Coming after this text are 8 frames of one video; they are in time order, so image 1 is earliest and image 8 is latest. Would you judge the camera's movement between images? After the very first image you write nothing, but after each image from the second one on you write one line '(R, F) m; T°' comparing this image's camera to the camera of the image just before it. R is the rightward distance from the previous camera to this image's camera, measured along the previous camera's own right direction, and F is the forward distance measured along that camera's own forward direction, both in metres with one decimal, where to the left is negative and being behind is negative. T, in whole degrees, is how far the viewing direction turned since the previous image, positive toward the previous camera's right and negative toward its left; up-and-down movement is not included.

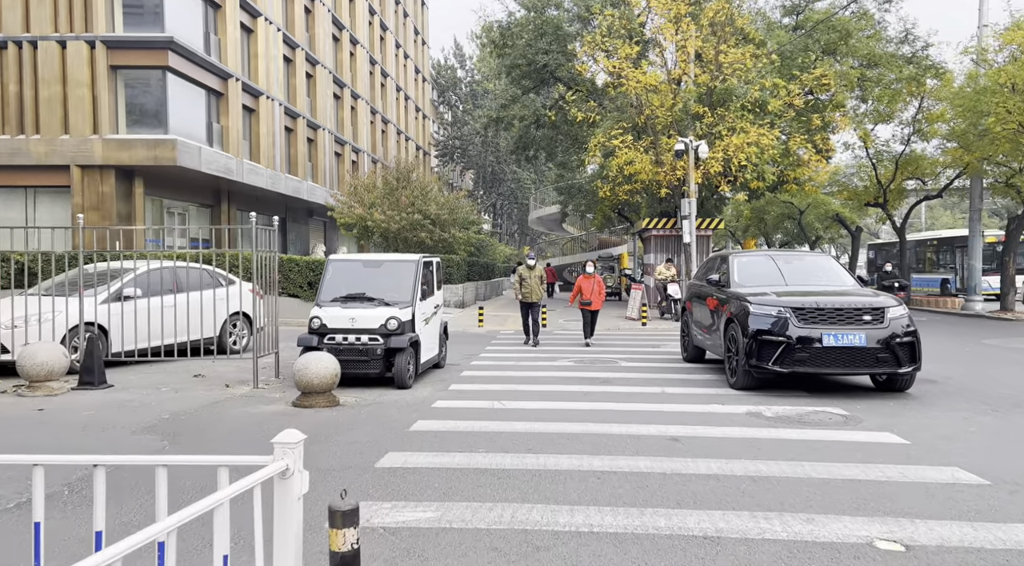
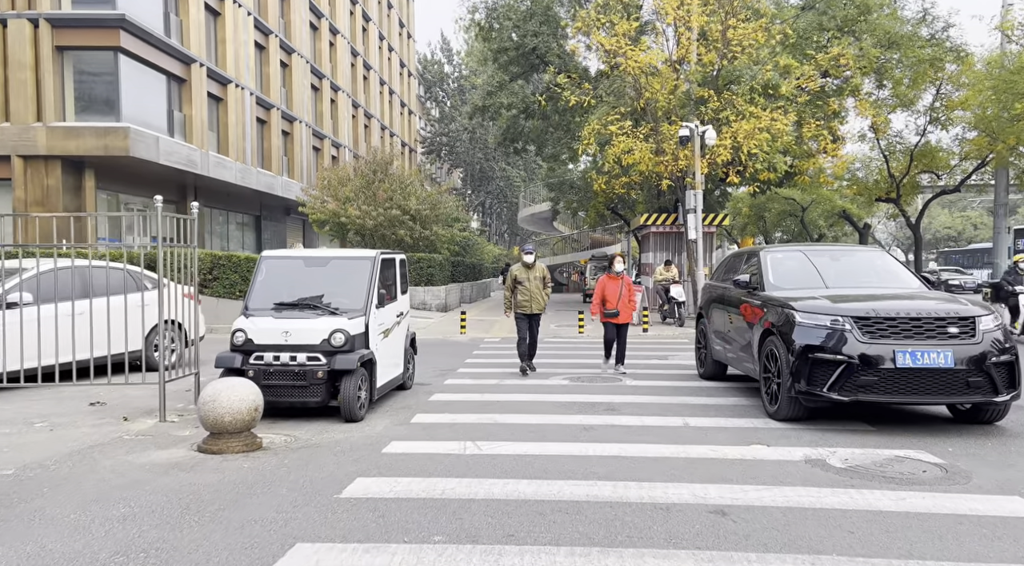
(+0.1, +2.1) m; +1°
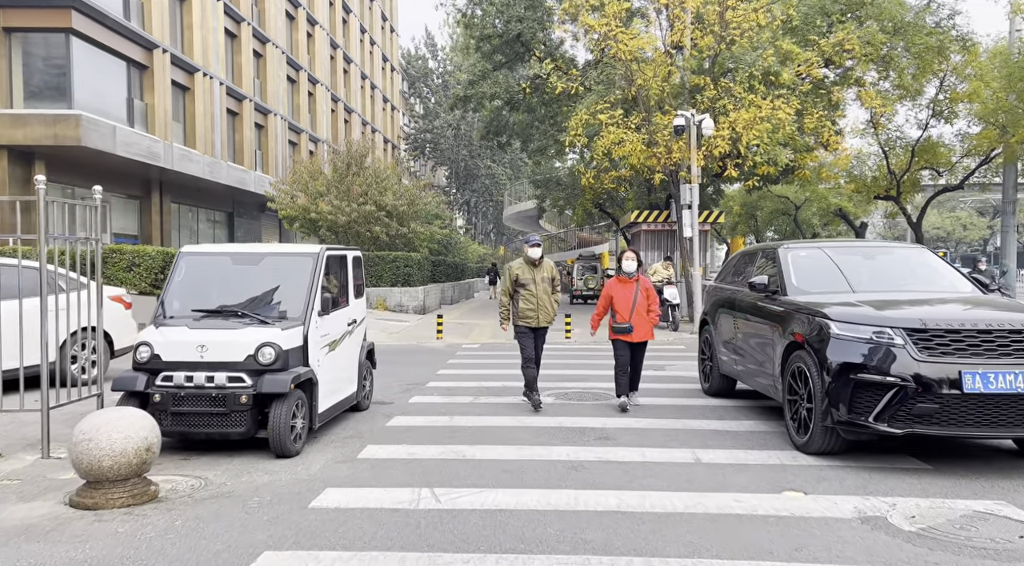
(+0.1, +1.4) m; +1°
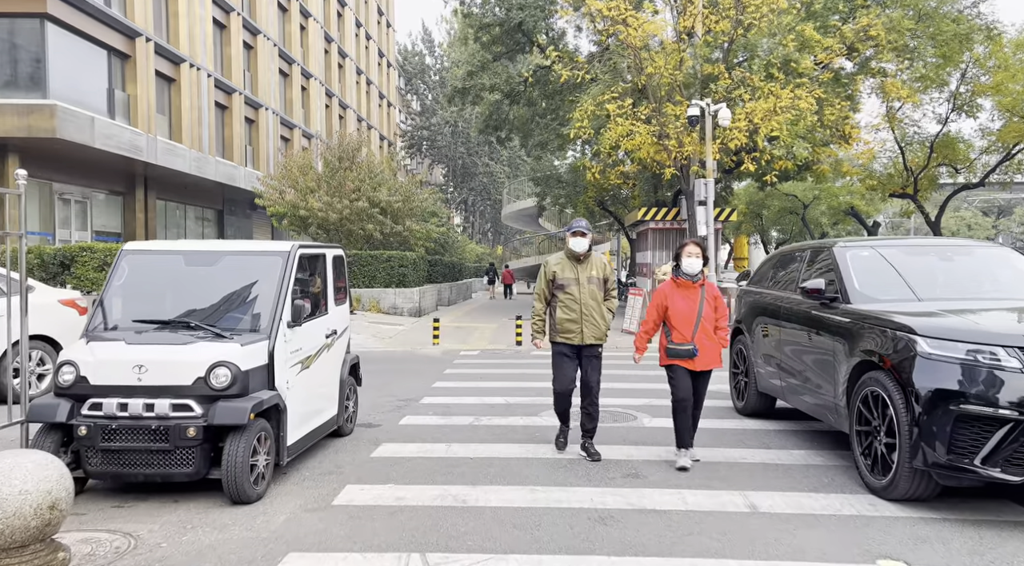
(-0.1, +1.2) m; 0°
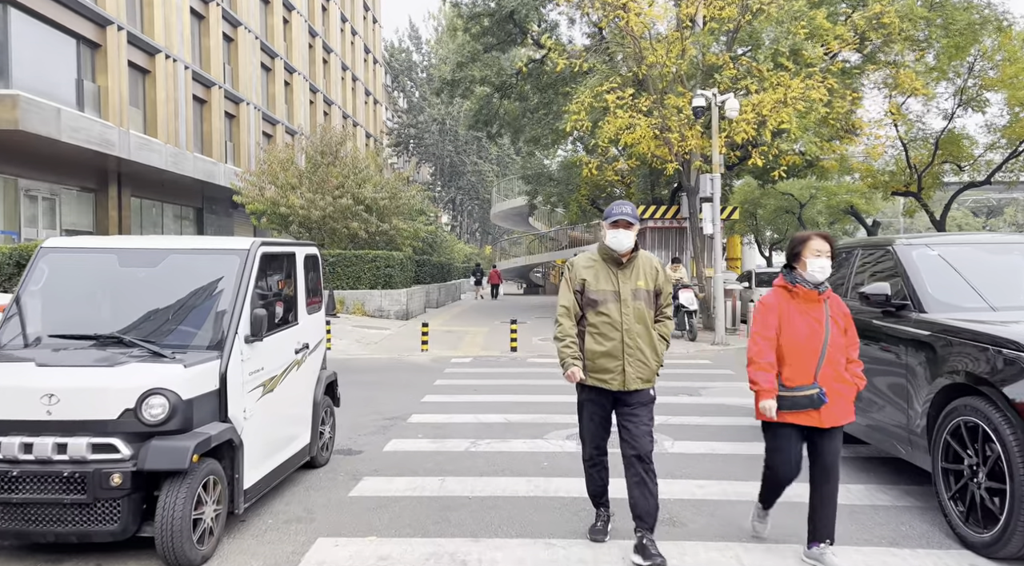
(-0.1, +1.0) m; +1°
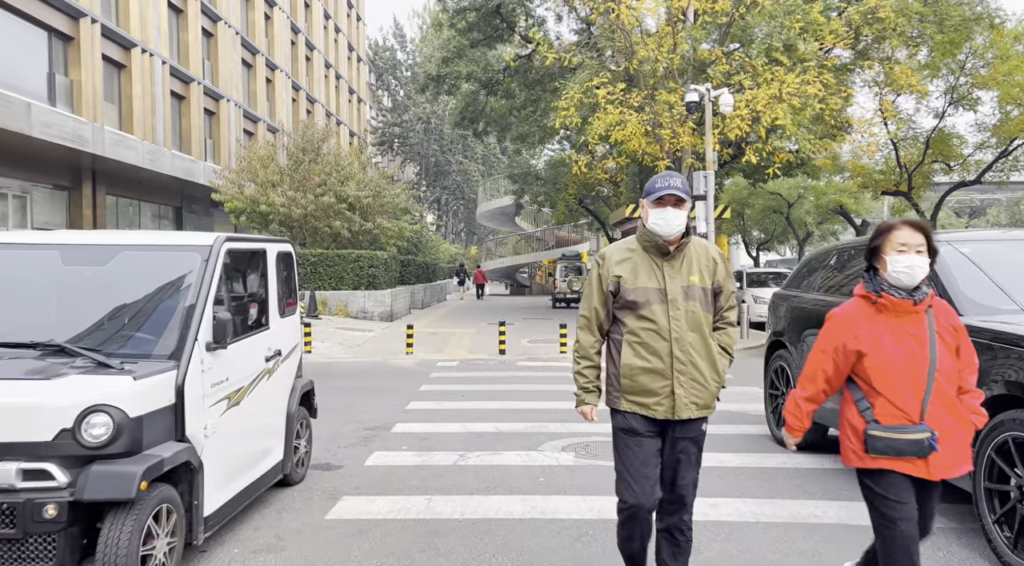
(-0.1, +0.5) m; +1°
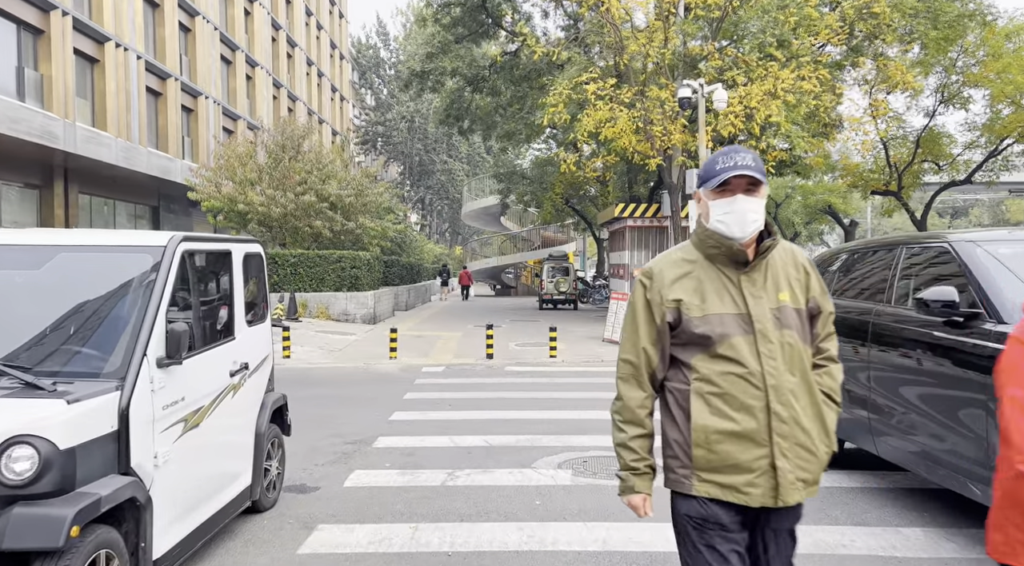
(-0.1, +0.5) m; +1°
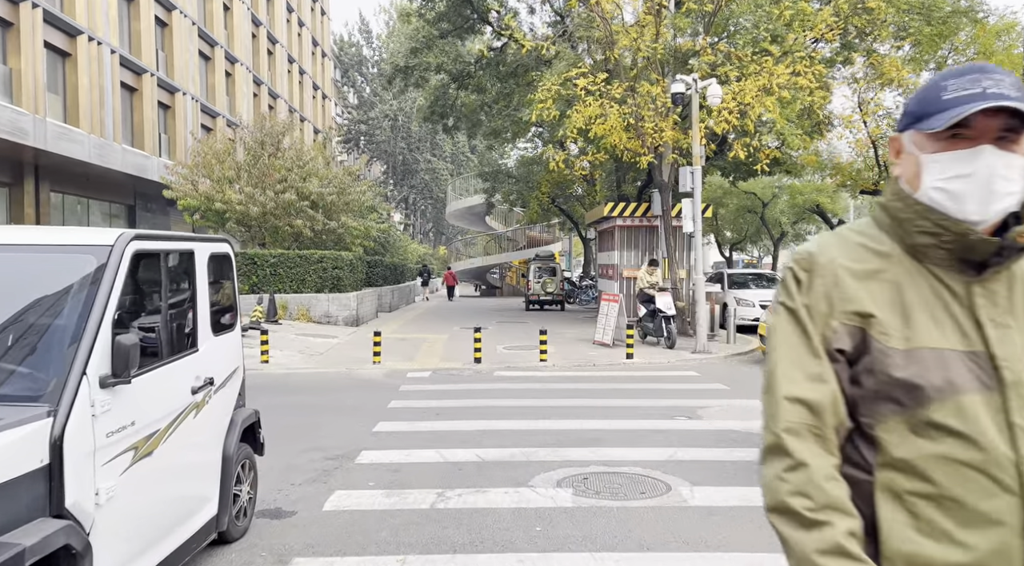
(-0.1, +0.5) m; +1°
